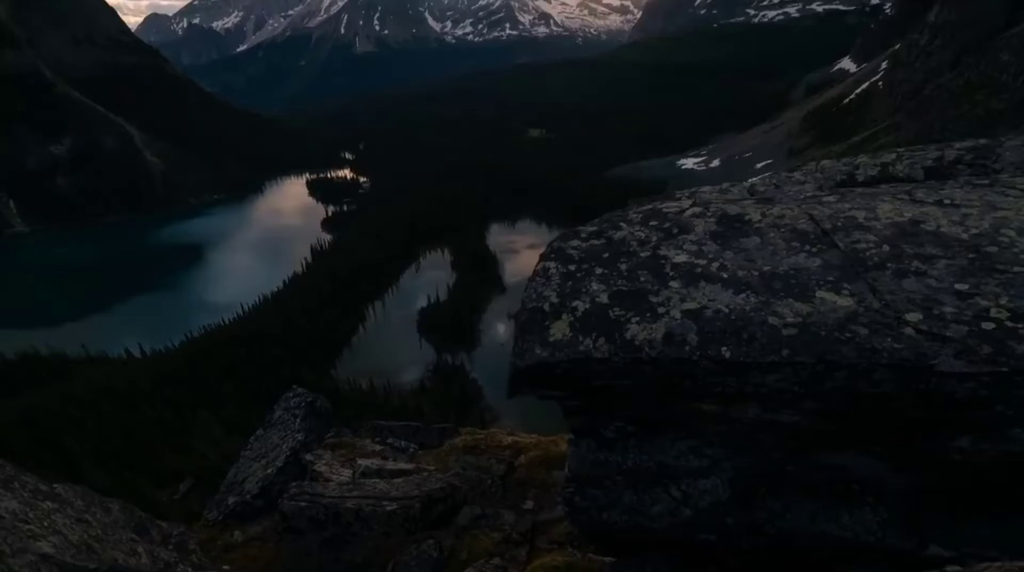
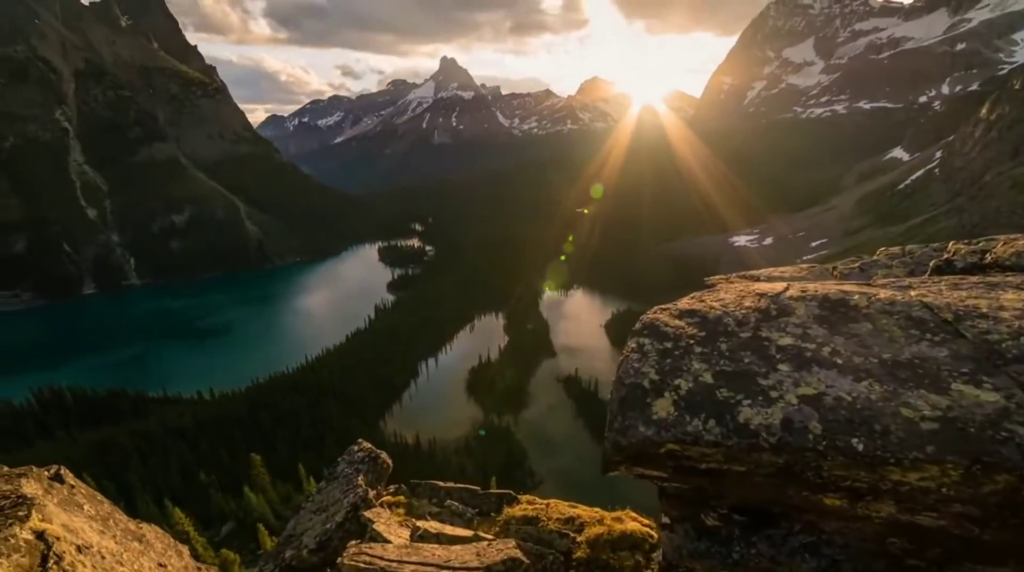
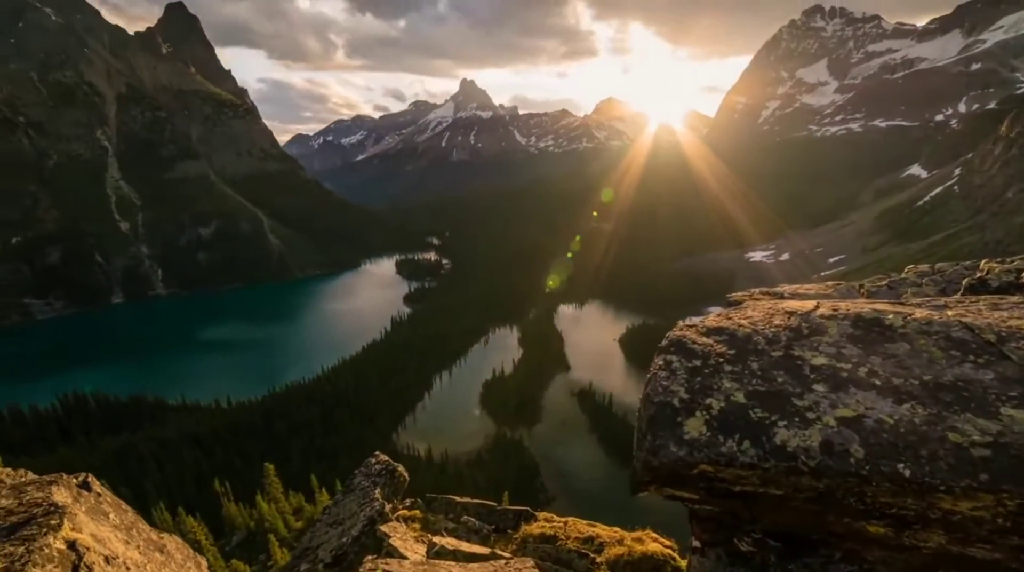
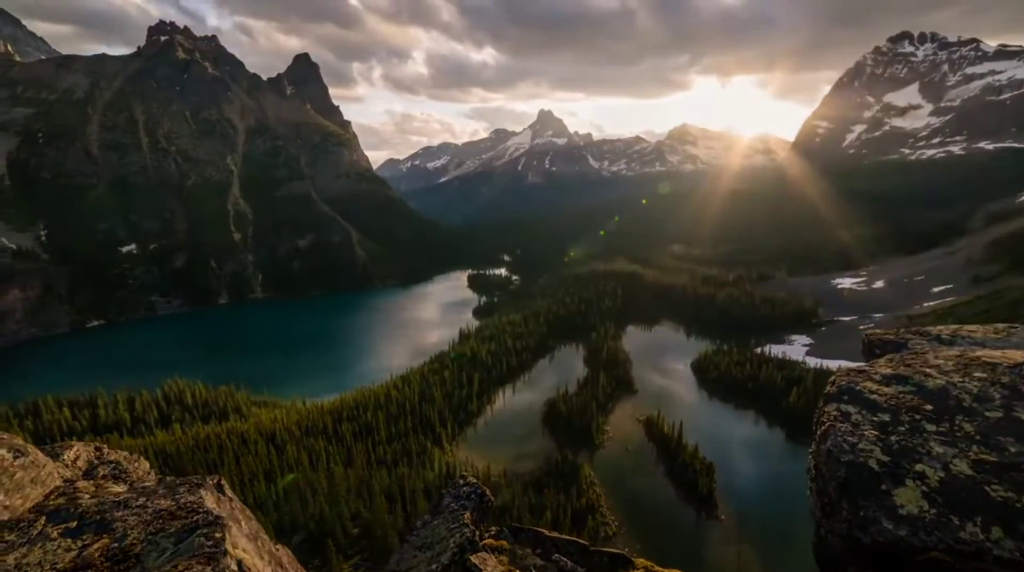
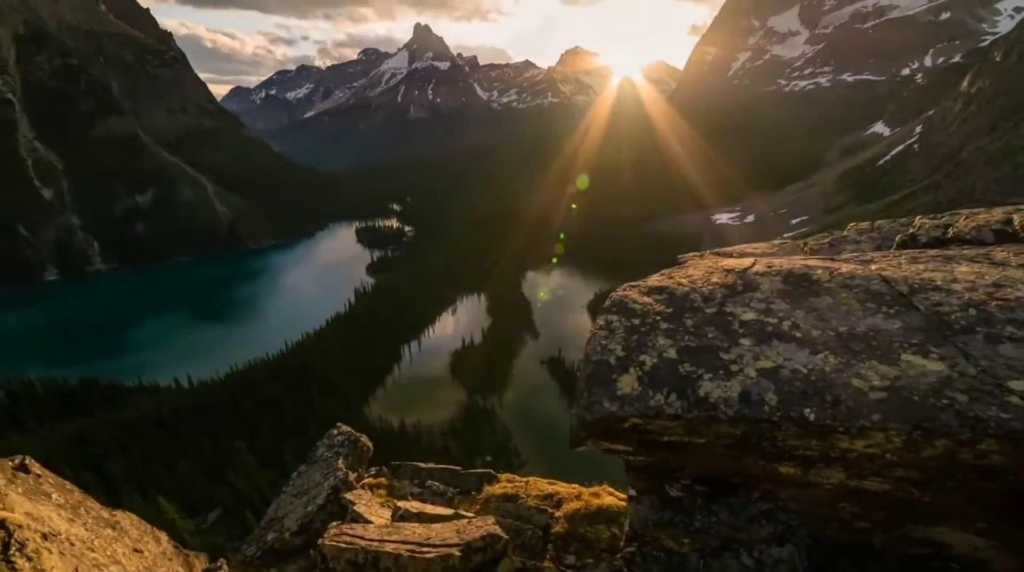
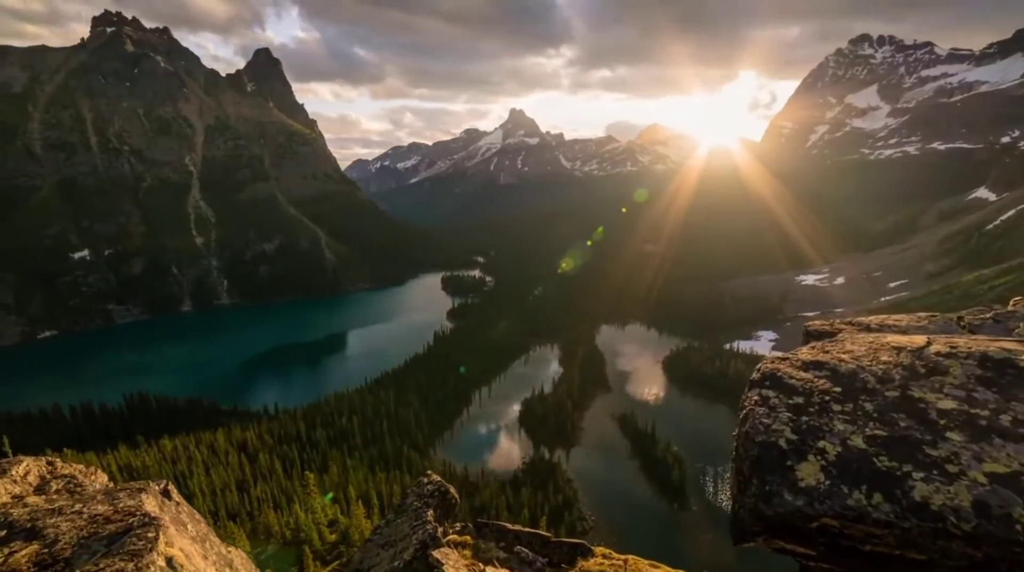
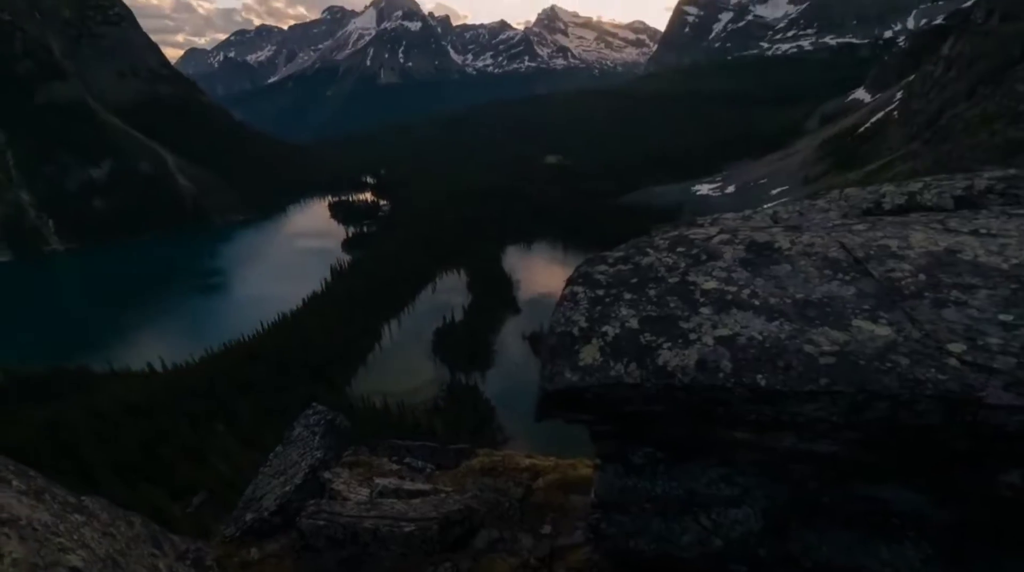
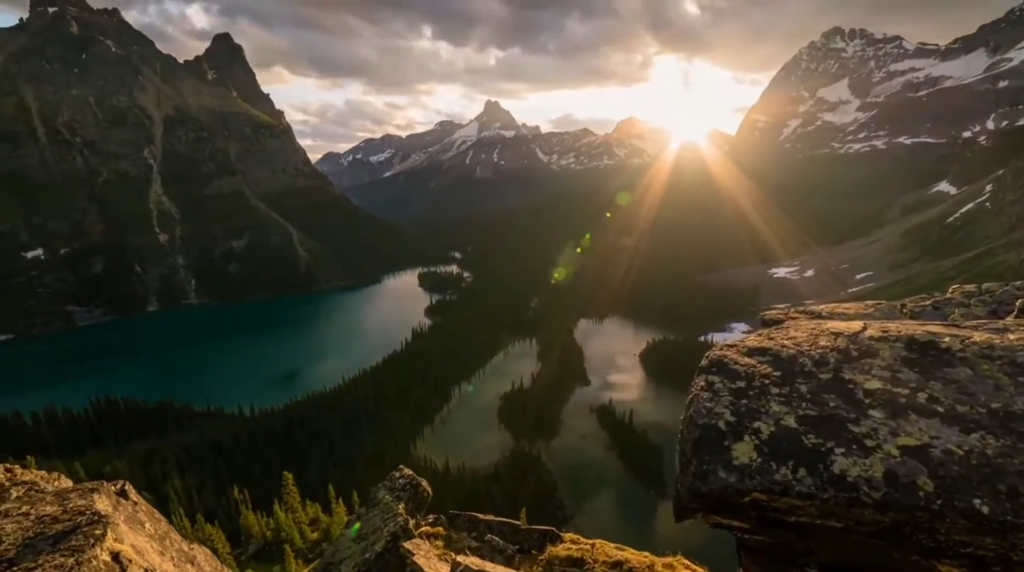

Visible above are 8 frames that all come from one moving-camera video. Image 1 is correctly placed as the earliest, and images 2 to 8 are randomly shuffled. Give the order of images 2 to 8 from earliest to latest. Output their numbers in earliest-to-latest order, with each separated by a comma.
7, 5, 2, 3, 8, 6, 4
